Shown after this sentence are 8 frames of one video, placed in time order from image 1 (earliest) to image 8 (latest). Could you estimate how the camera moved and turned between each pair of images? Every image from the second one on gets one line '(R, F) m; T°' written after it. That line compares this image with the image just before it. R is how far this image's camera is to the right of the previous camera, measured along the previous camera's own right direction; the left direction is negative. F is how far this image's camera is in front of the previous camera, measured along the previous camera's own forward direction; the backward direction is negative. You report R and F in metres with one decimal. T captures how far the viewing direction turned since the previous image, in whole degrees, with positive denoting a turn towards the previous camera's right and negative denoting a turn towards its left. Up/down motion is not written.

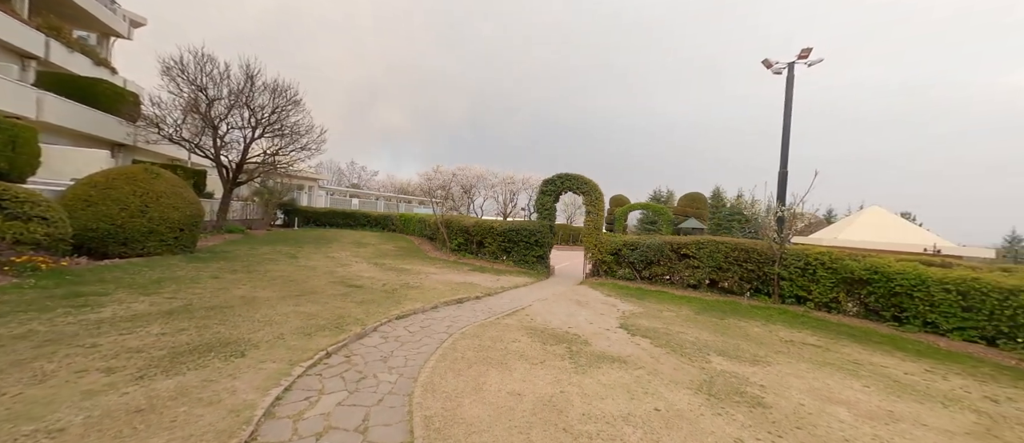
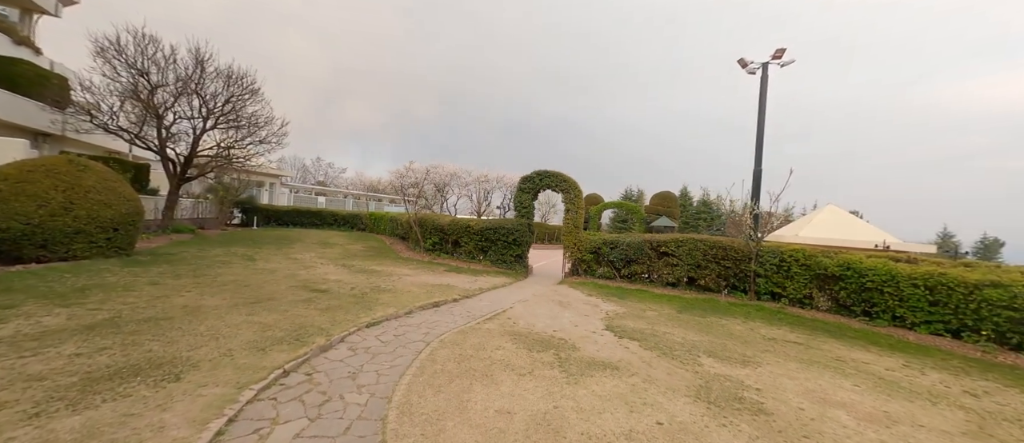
(-0.1, +0.4) m; +4°
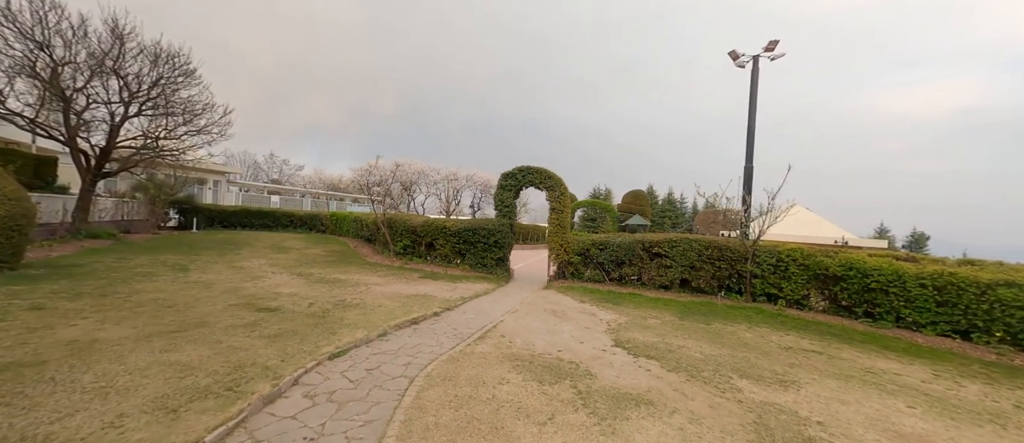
(-0.4, +1.0) m; +5°
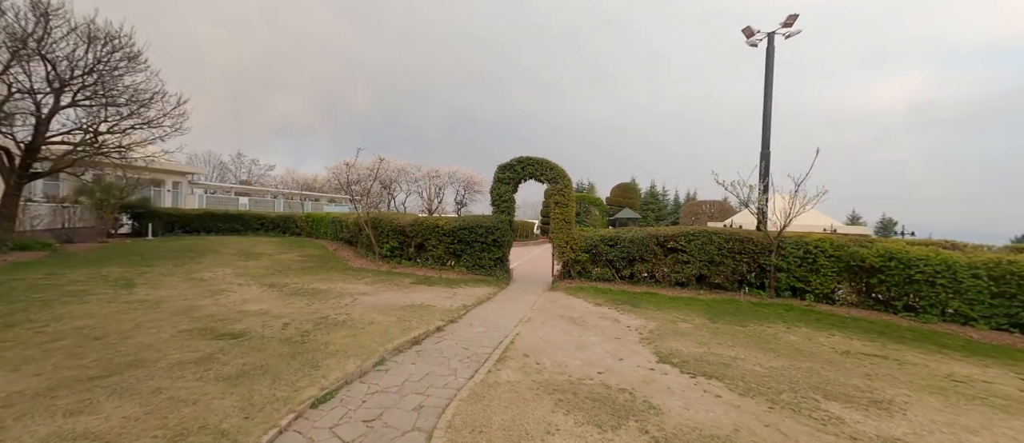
(-0.6, +1.1) m; +3°
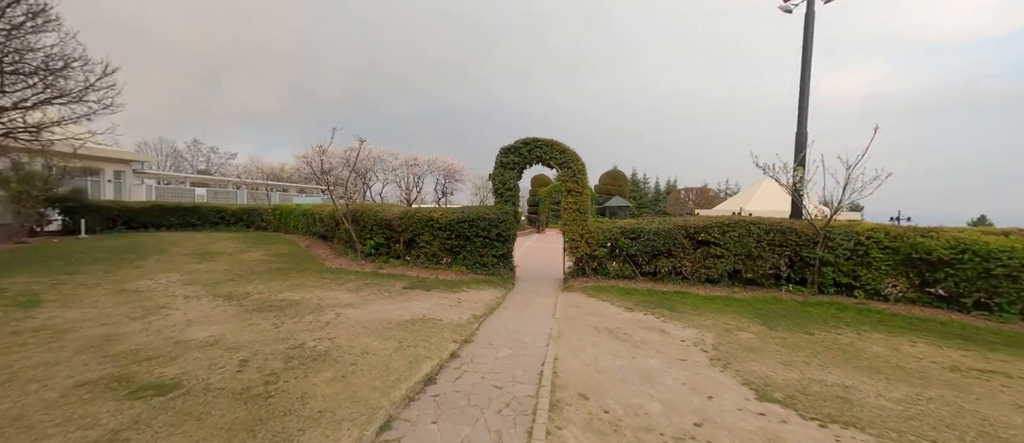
(-0.8, +1.4) m; +4°
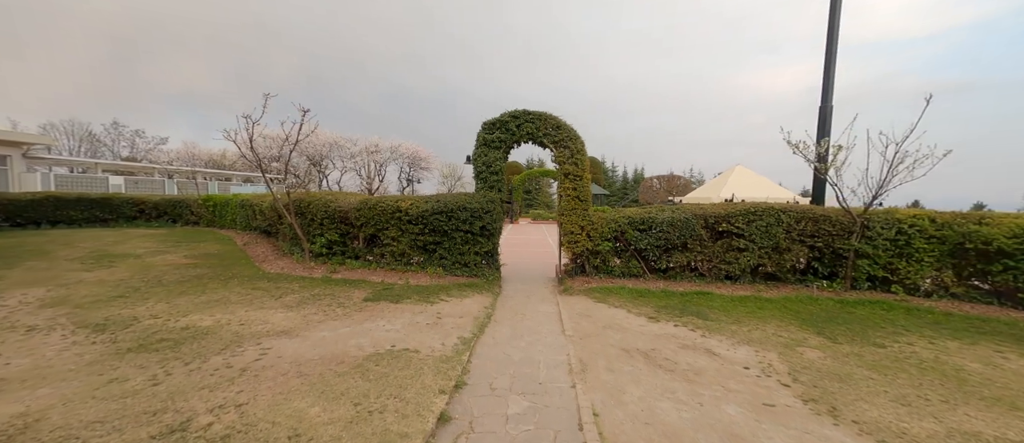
(-0.4, +1.6) m; +5°
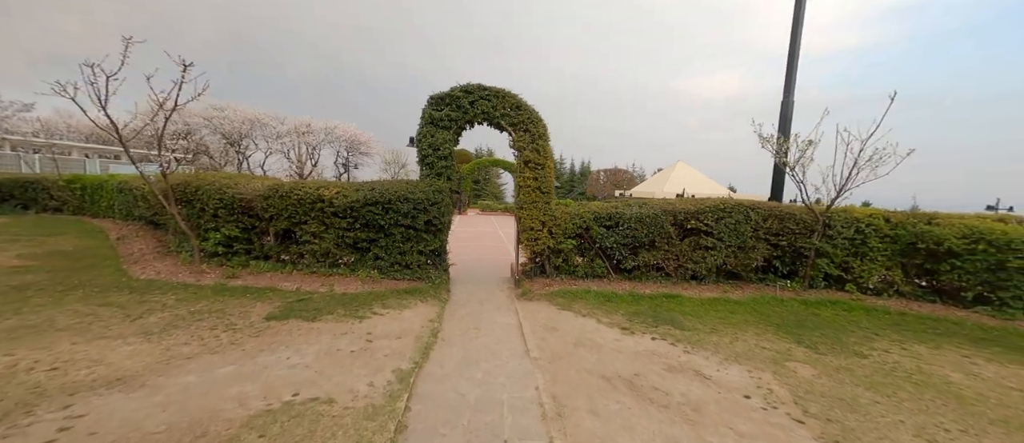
(-0.1, +1.1) m; +9°
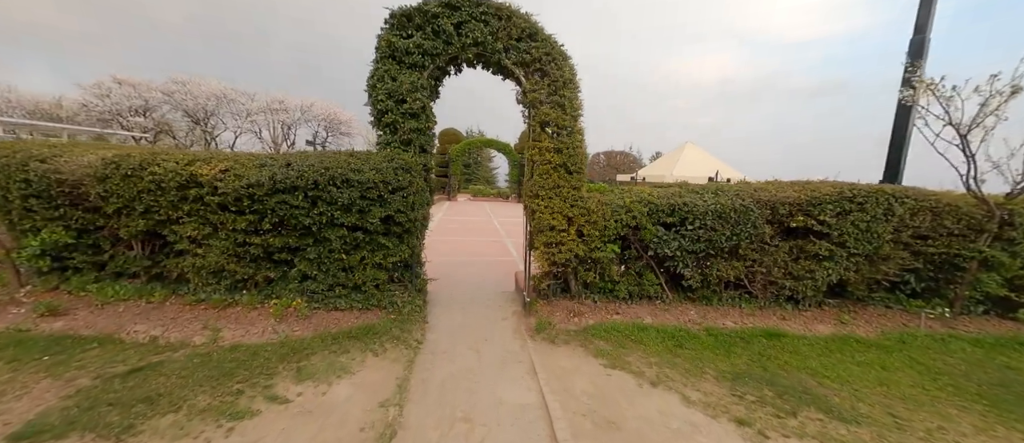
(-0.2, +2.4) m; +1°
